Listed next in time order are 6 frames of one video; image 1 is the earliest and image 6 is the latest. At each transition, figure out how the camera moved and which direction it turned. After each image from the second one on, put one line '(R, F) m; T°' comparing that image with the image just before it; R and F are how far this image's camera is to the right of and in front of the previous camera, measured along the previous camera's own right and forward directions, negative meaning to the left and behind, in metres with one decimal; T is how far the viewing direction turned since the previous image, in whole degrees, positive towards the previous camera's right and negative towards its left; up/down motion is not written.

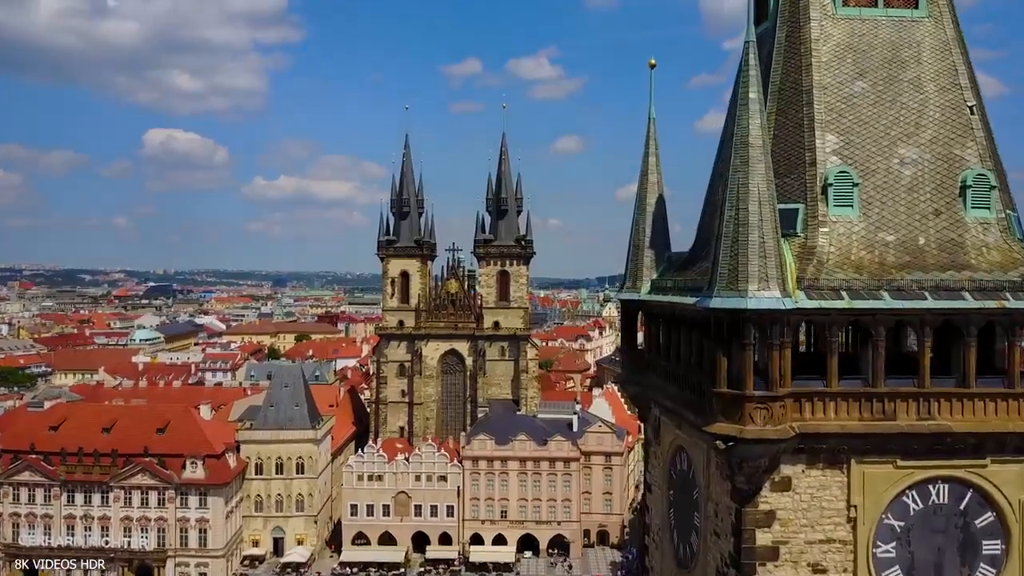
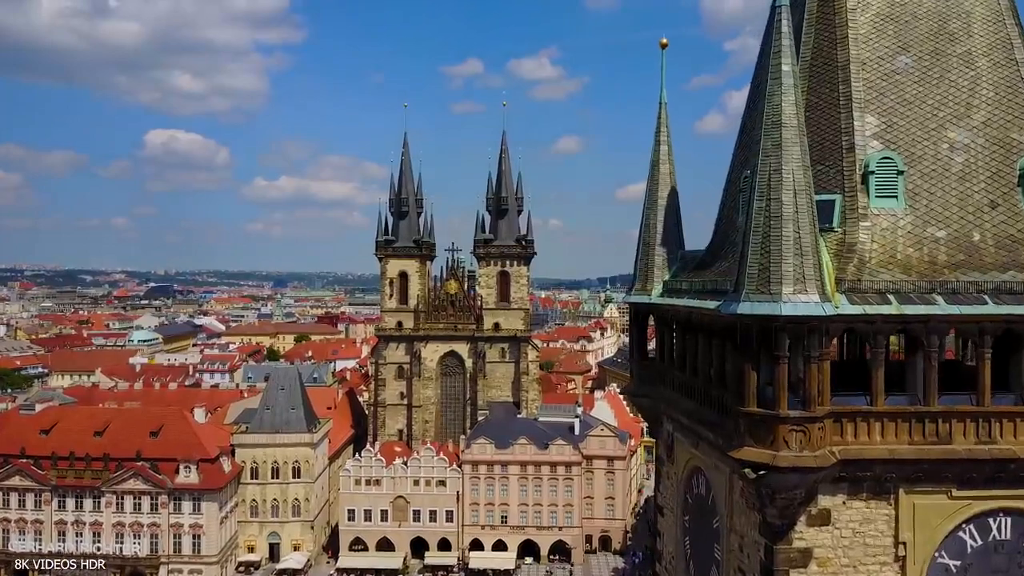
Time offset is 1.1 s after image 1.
(0.0, +0.9) m; 0°
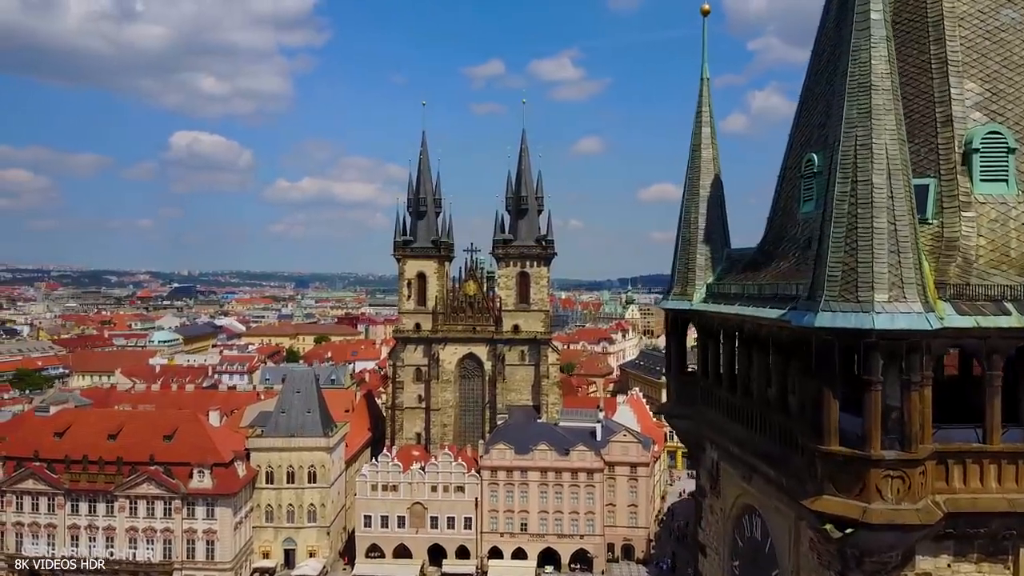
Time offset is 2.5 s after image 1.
(0.0, +1.2) m; -1°
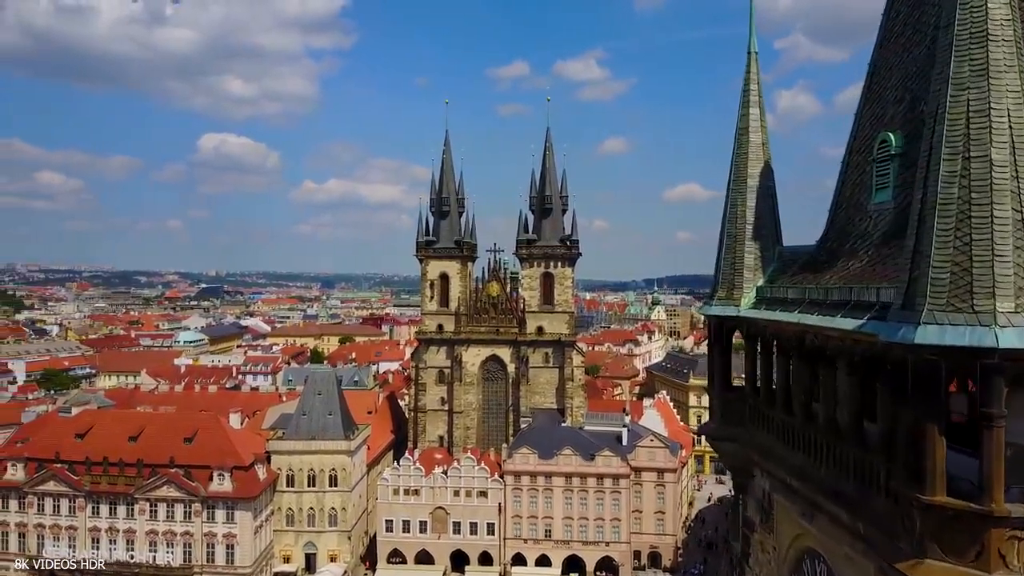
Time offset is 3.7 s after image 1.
(0.0, +1.0) m; -2°
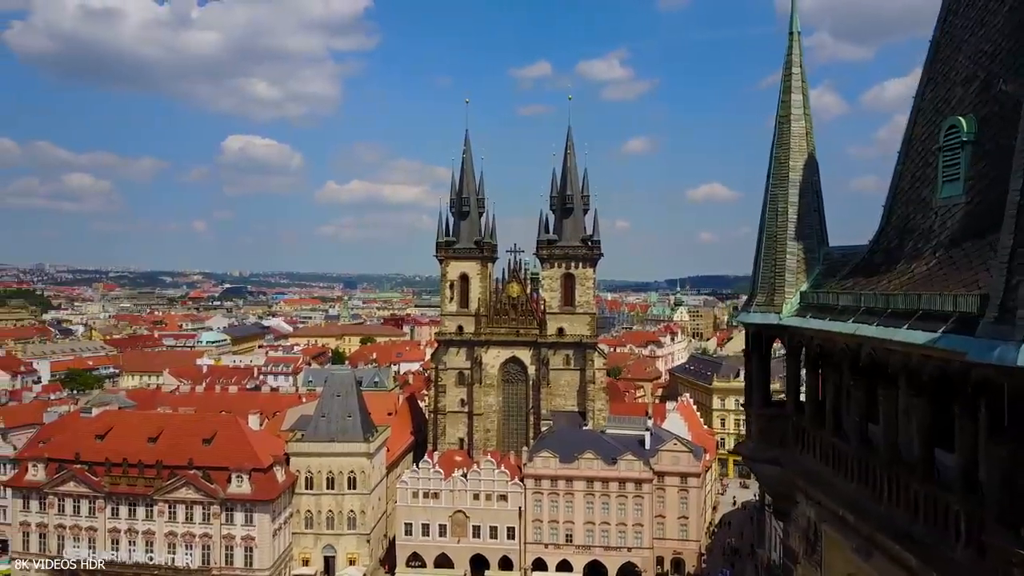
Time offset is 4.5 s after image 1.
(0.0, +0.6) m; -1°
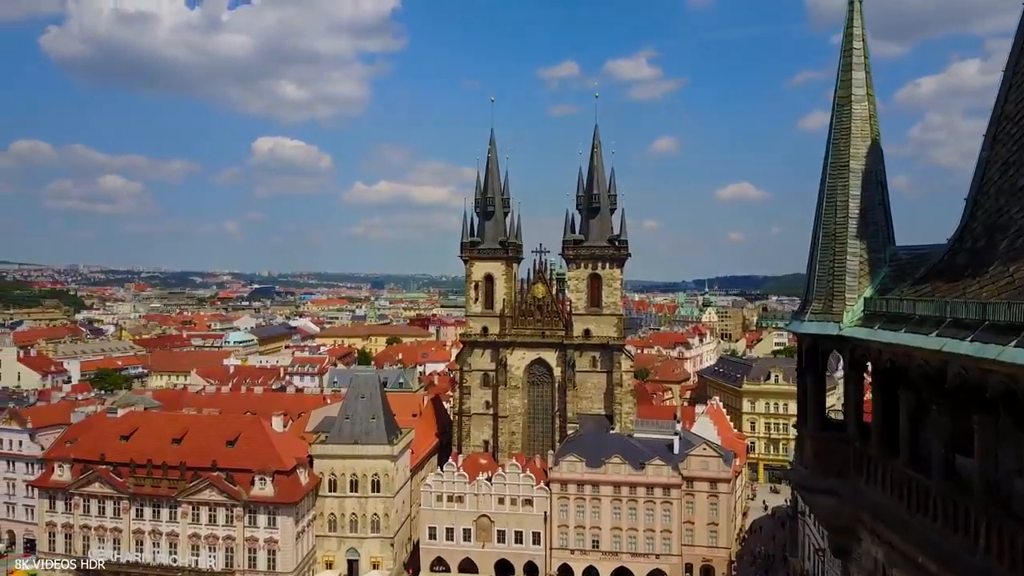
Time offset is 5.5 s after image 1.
(0.0, +0.7) m; -2°
